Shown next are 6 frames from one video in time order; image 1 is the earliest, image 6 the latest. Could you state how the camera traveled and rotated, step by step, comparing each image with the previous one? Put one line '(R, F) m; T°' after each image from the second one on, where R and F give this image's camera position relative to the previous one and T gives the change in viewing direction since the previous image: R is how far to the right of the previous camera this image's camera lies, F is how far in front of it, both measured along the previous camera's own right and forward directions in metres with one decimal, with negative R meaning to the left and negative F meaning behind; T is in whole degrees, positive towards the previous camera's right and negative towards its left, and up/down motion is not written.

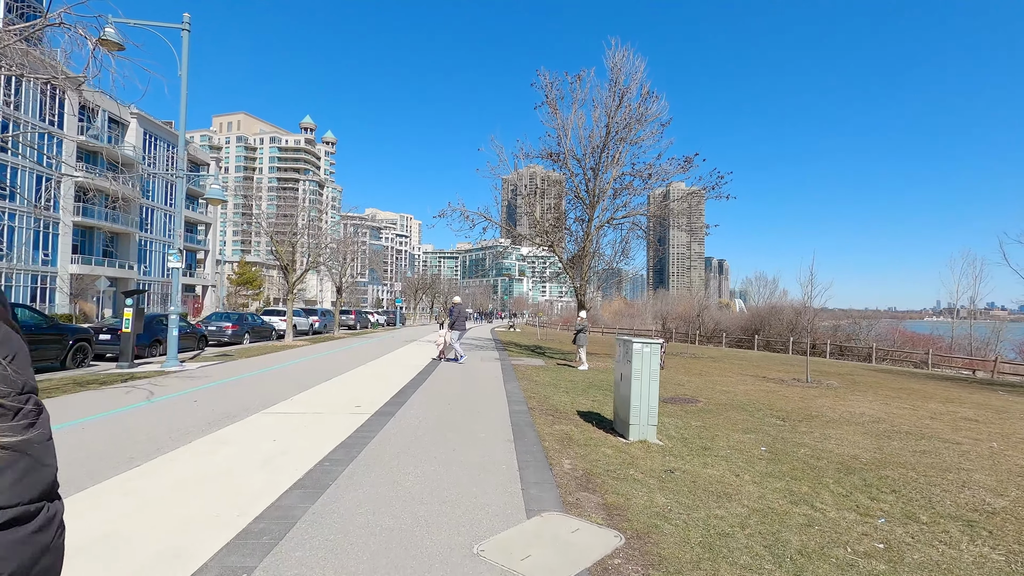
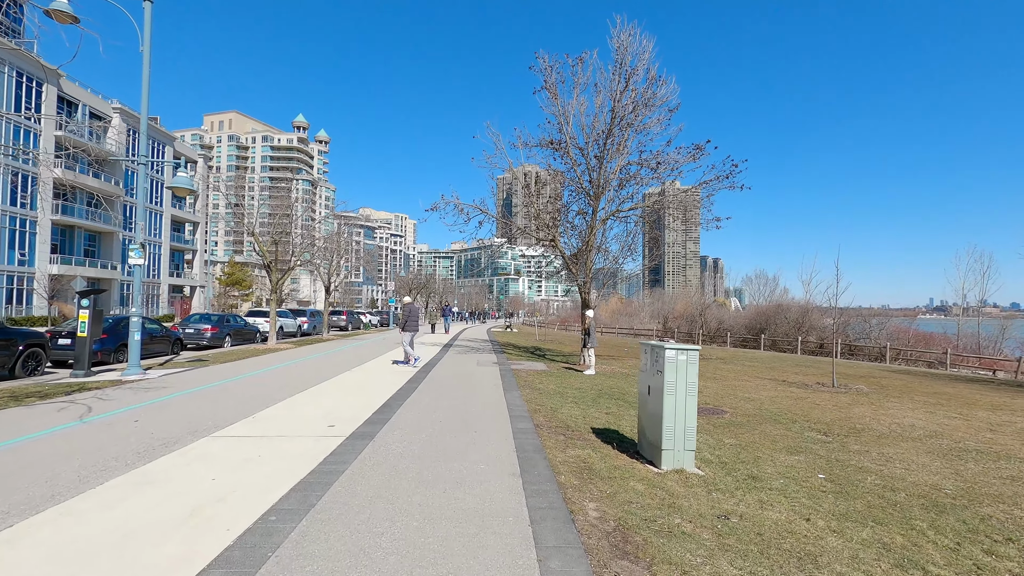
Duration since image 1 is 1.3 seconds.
(-0.1, +1.3) m; 0°
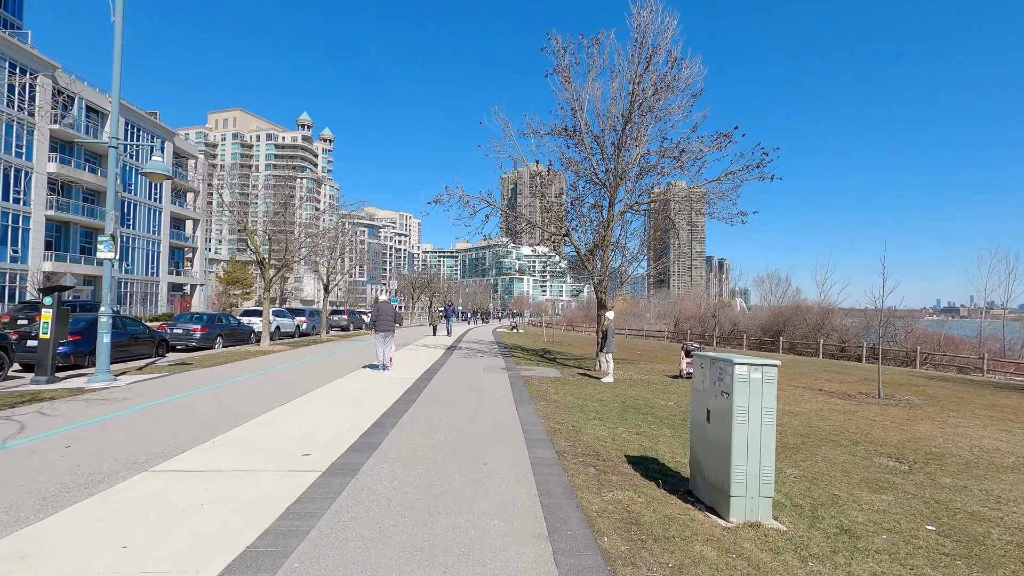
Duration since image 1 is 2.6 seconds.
(-0.1, +1.3) m; 0°
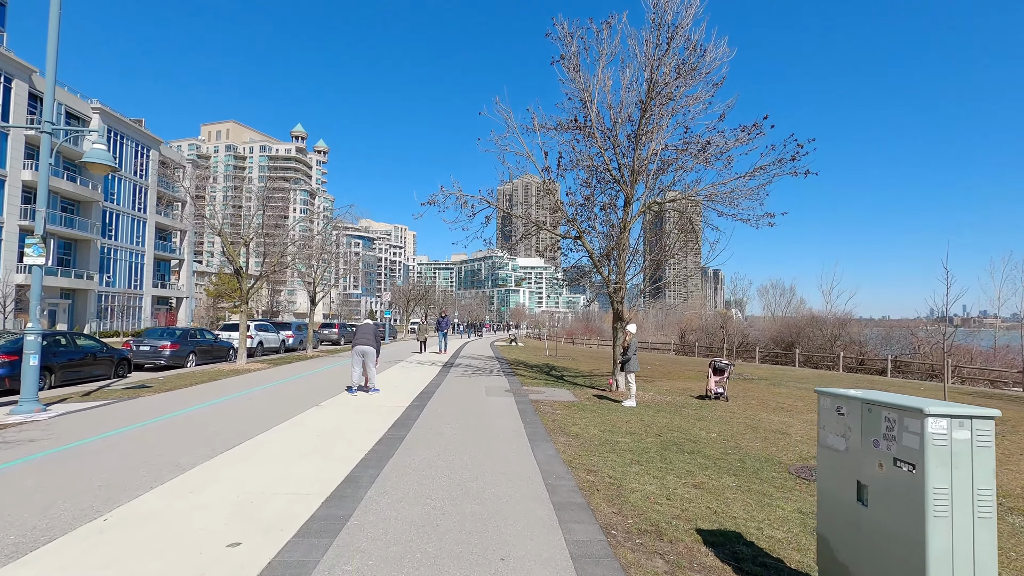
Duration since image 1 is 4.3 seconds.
(-0.2, +1.8) m; 0°
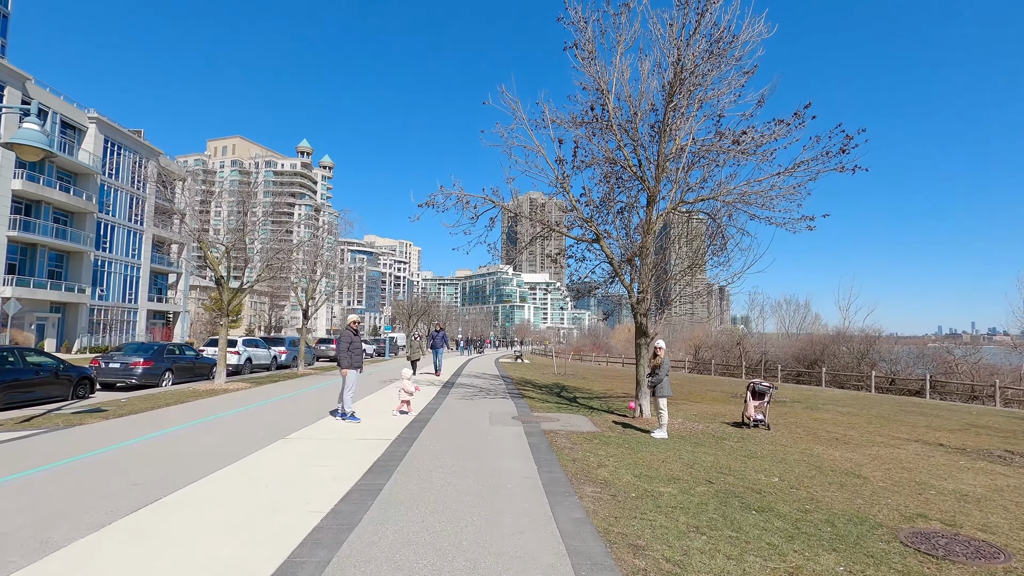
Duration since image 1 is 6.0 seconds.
(-0.1, +1.7) m; -1°
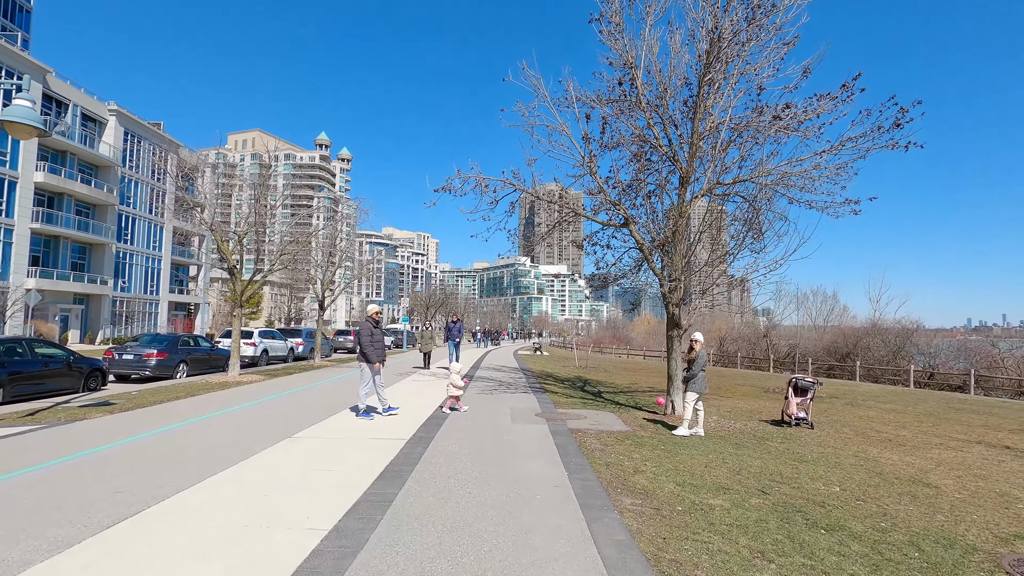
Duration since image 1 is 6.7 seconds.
(-0.1, +0.7) m; -2°
